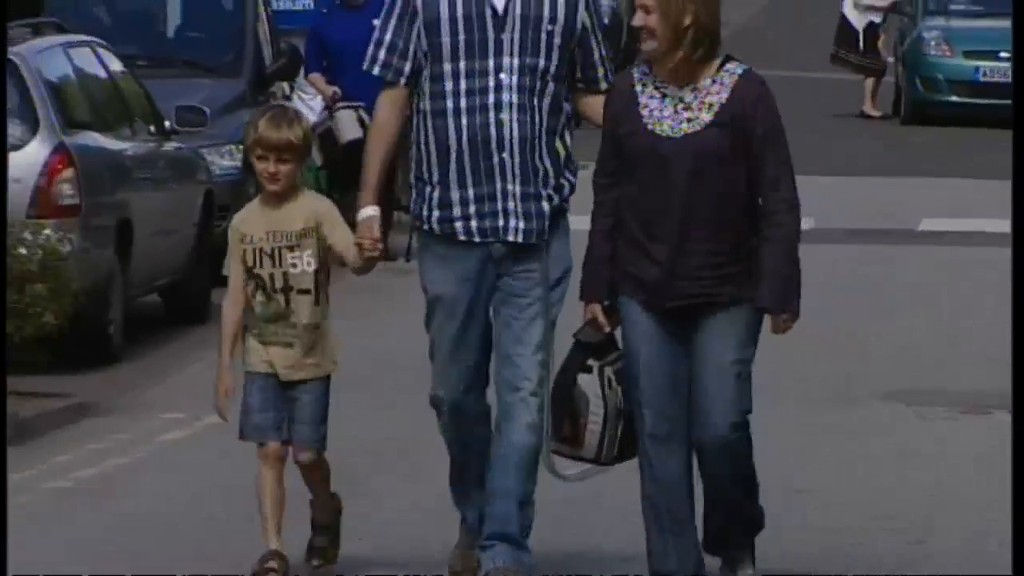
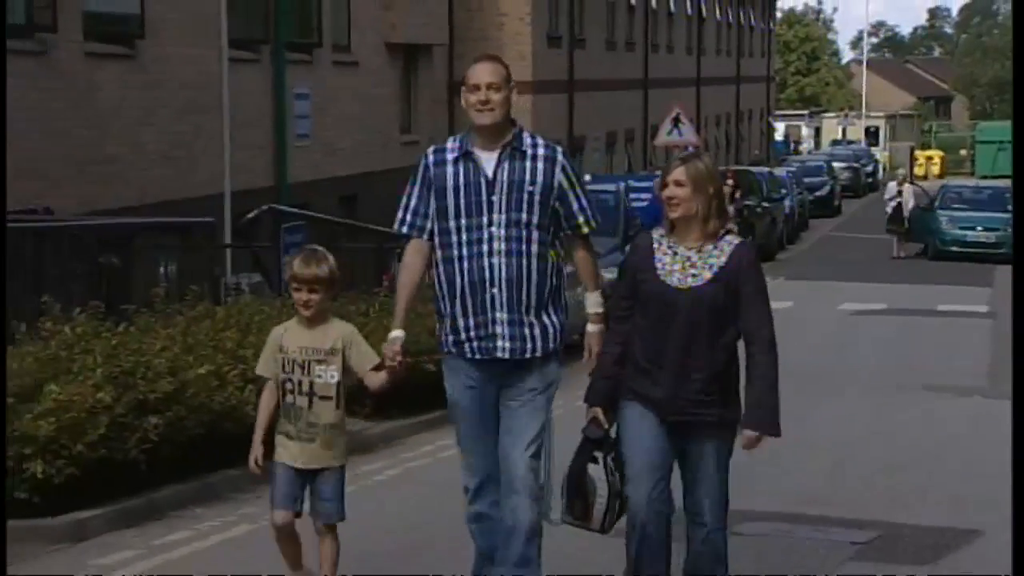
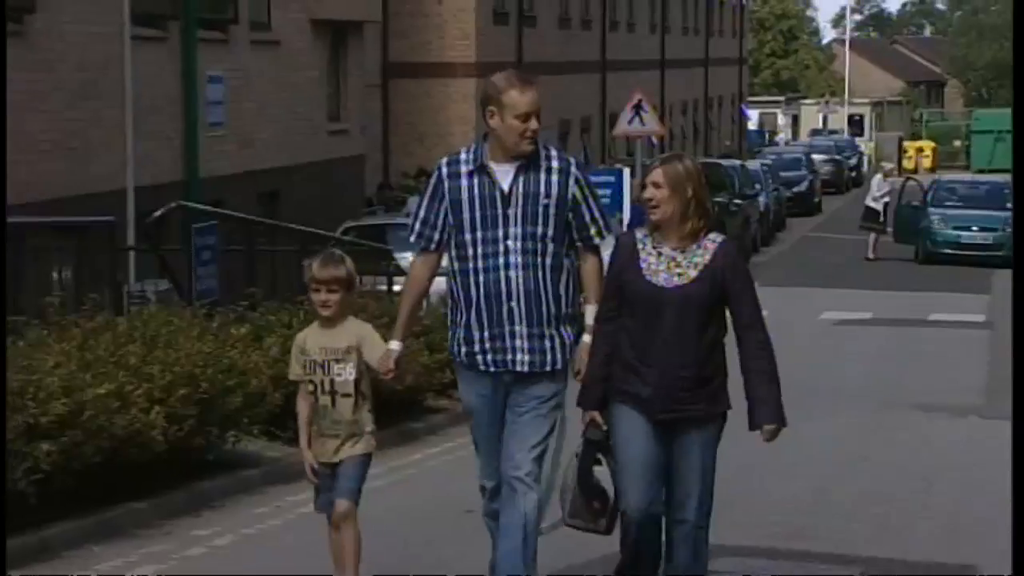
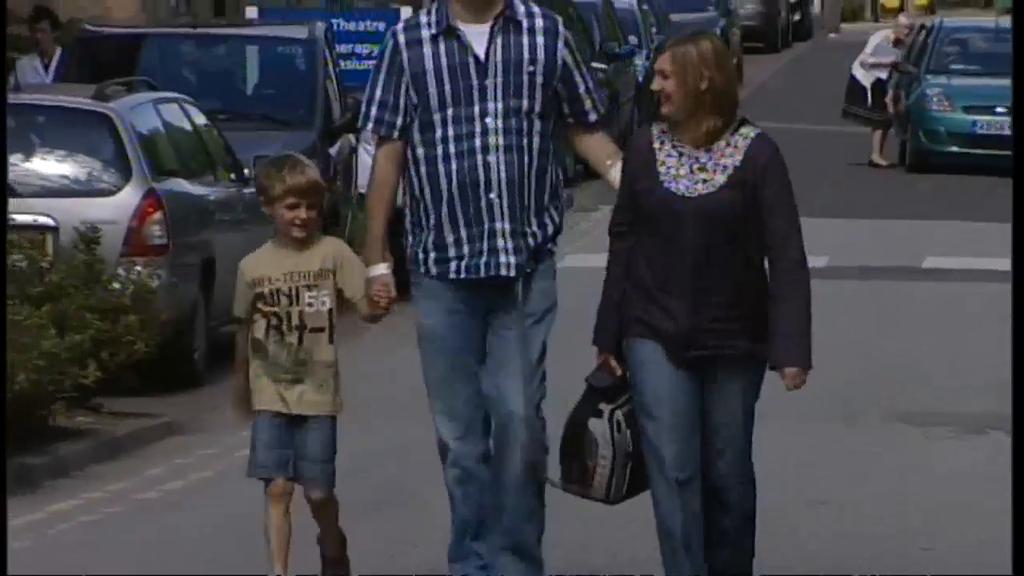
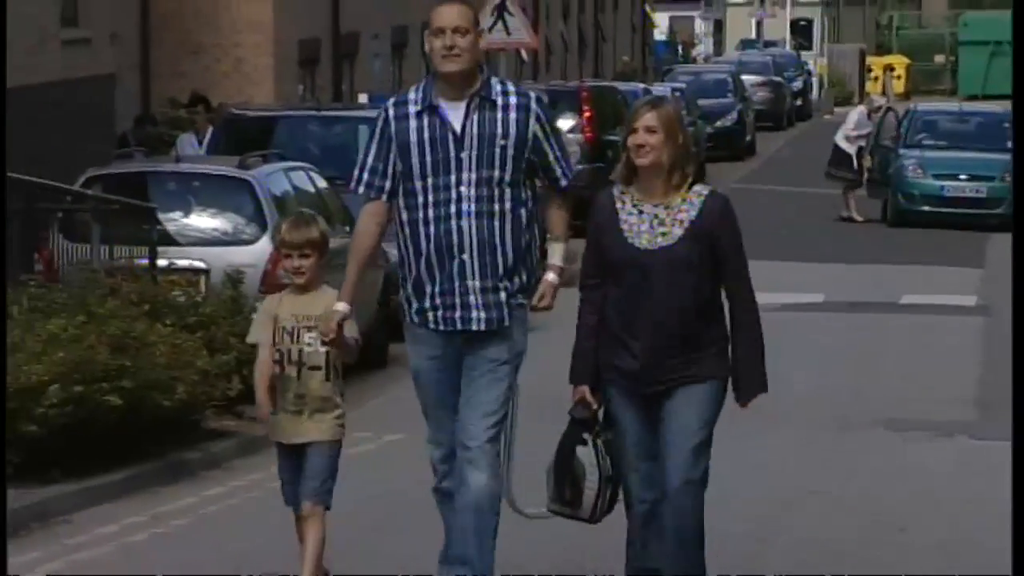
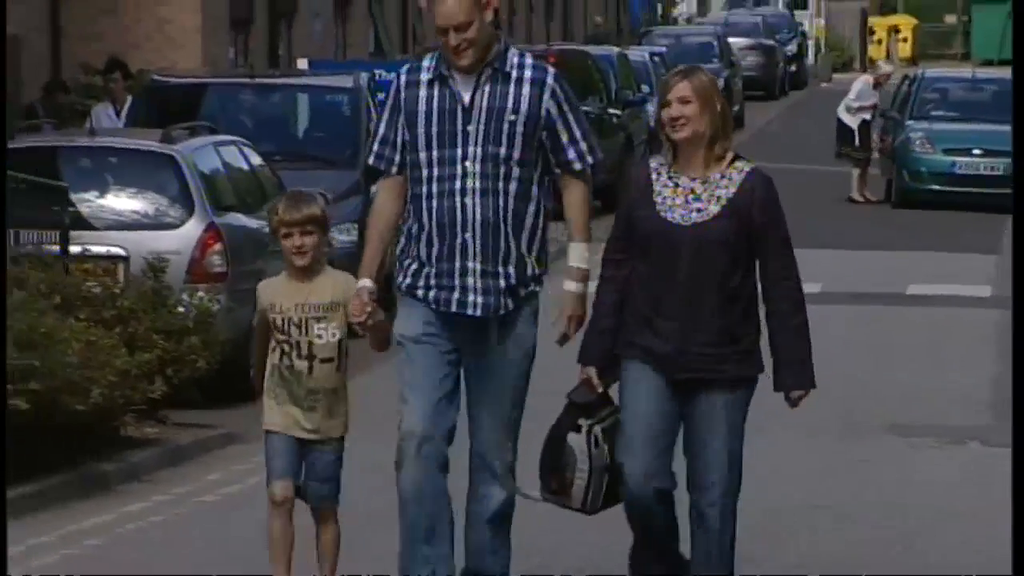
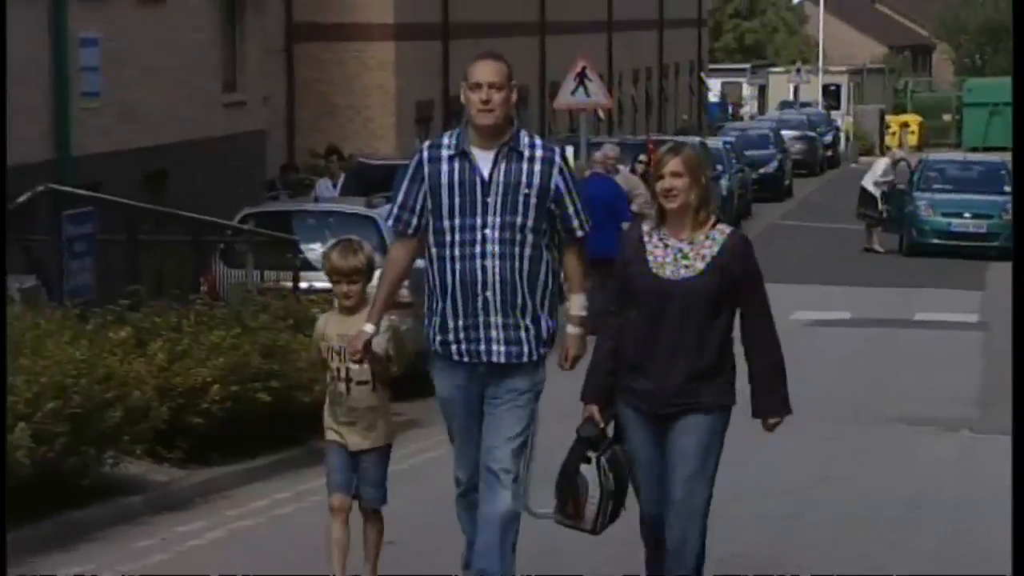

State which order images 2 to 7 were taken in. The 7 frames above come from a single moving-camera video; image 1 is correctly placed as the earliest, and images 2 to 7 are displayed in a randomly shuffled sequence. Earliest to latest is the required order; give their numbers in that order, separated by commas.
4, 6, 5, 7, 3, 2
